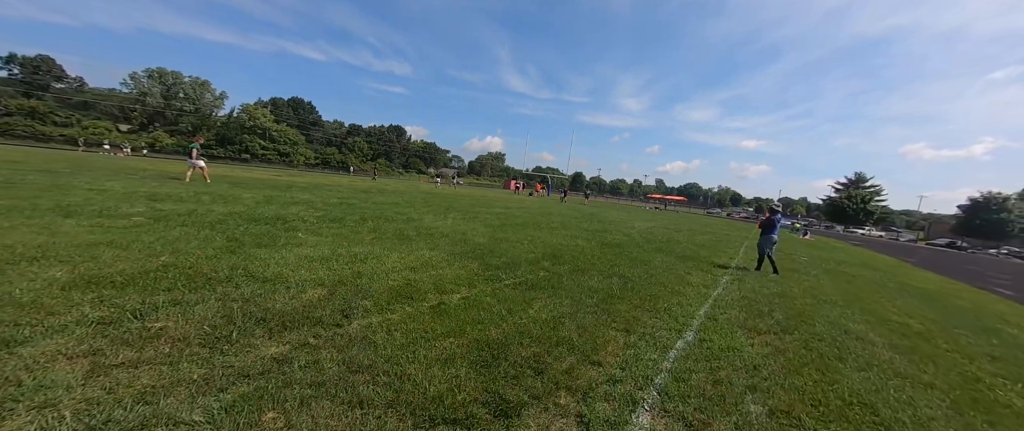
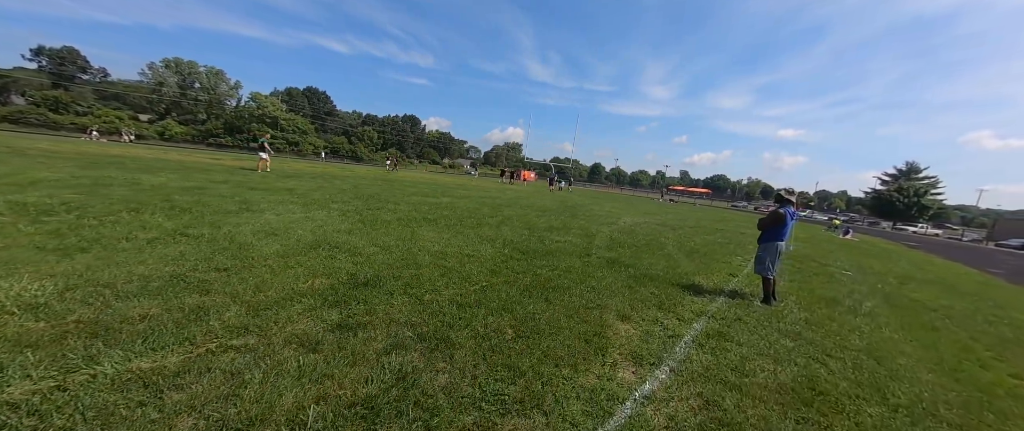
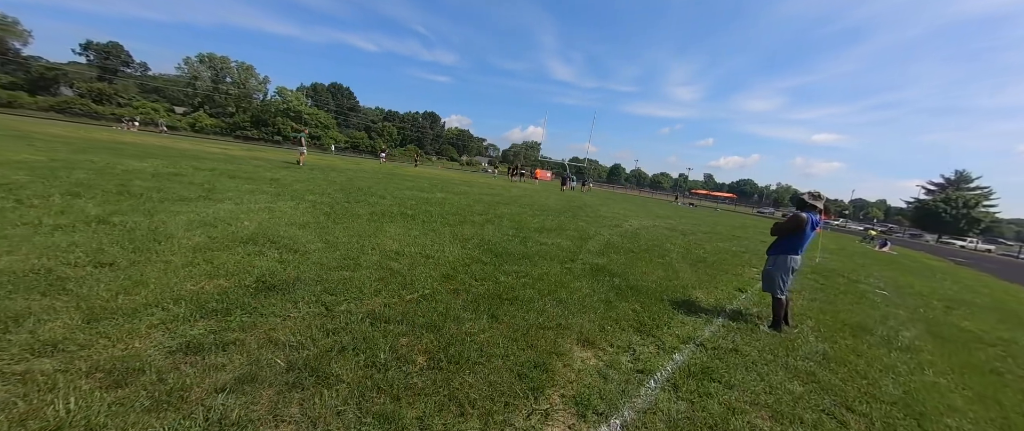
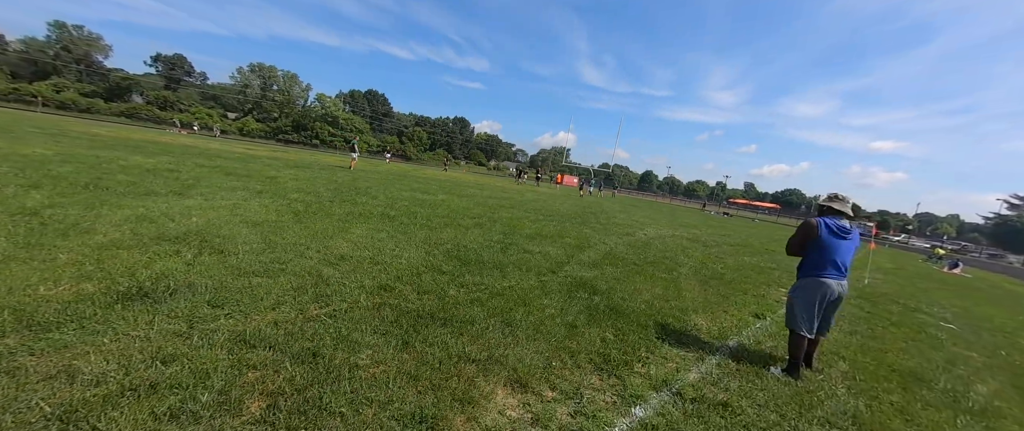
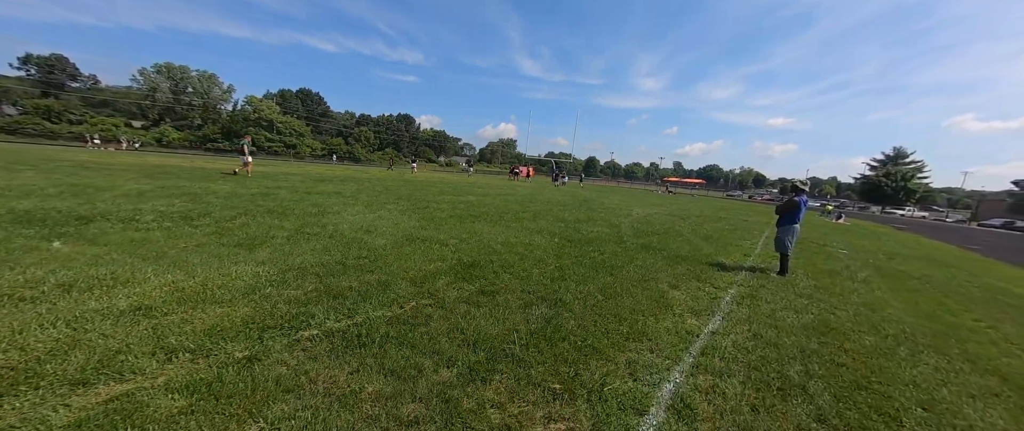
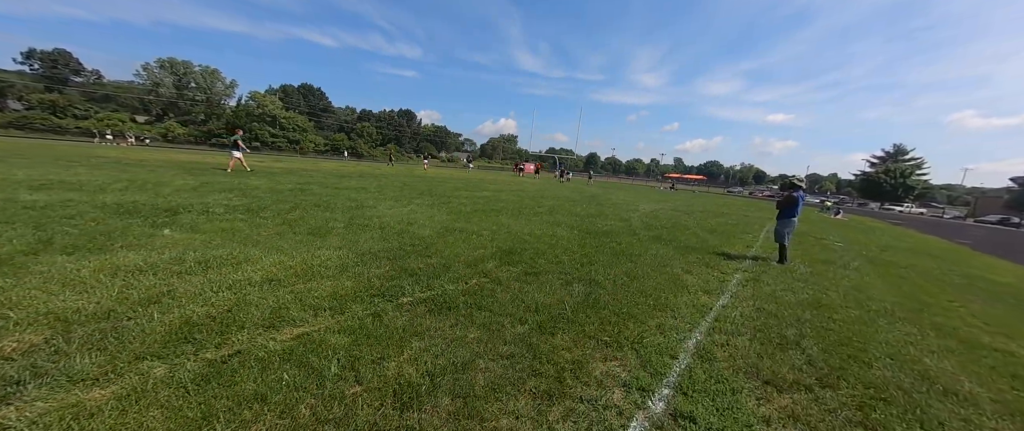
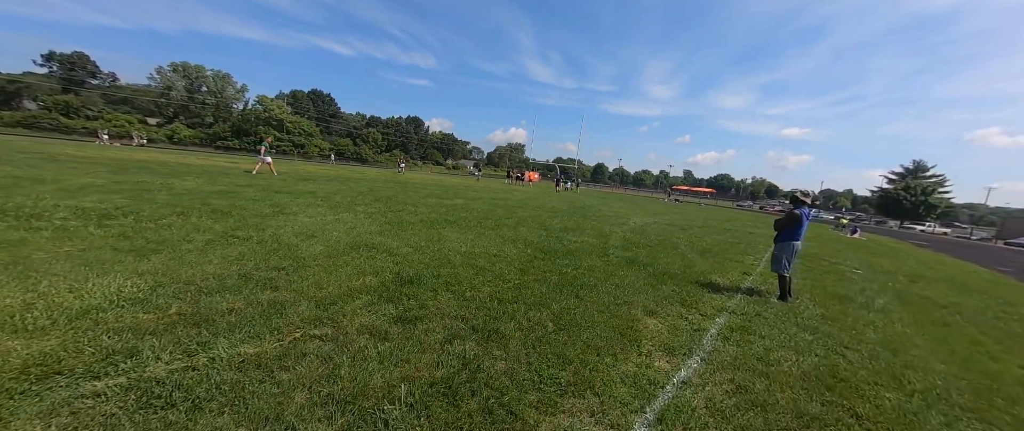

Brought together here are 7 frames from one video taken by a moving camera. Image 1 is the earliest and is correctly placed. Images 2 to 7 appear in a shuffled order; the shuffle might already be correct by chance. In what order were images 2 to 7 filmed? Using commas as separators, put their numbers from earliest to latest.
6, 5, 7, 2, 3, 4
